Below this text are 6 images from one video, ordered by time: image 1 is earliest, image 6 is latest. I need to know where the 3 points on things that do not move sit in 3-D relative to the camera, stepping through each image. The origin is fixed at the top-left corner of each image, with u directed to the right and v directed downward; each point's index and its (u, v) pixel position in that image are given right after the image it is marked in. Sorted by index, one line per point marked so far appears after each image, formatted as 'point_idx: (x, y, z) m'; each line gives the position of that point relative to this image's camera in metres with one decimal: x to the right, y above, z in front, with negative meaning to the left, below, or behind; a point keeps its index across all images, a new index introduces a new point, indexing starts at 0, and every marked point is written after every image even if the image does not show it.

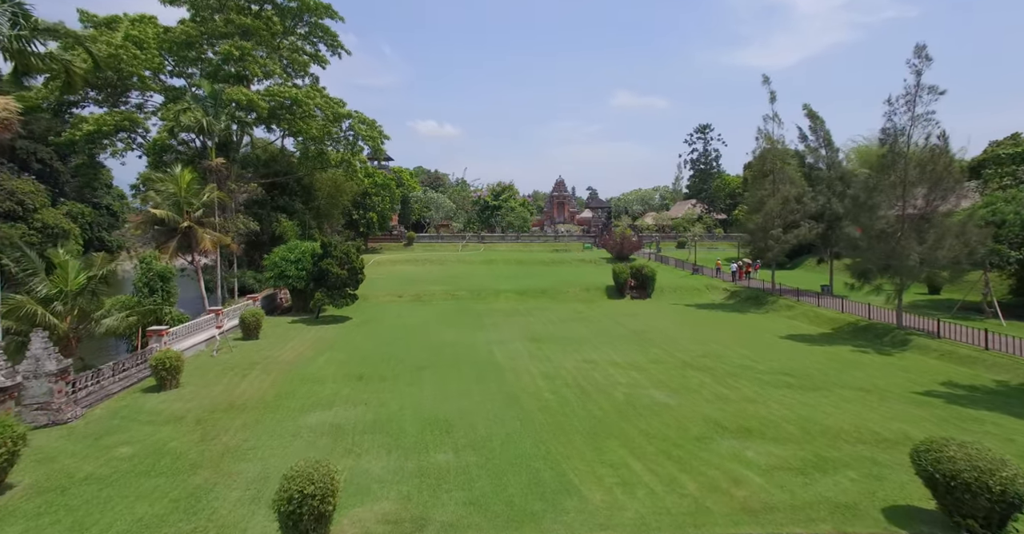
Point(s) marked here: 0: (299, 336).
0: (-7.0, -2.3, +16.9) m
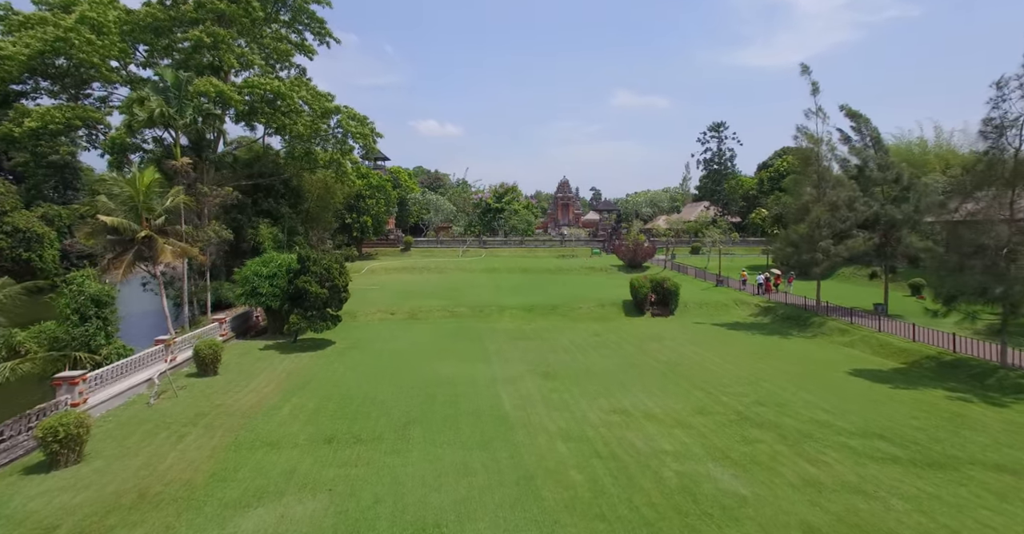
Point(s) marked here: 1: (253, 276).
0: (-6.8, -2.8, +14.2) m
1: (-8.8, -0.3, +17.6) m
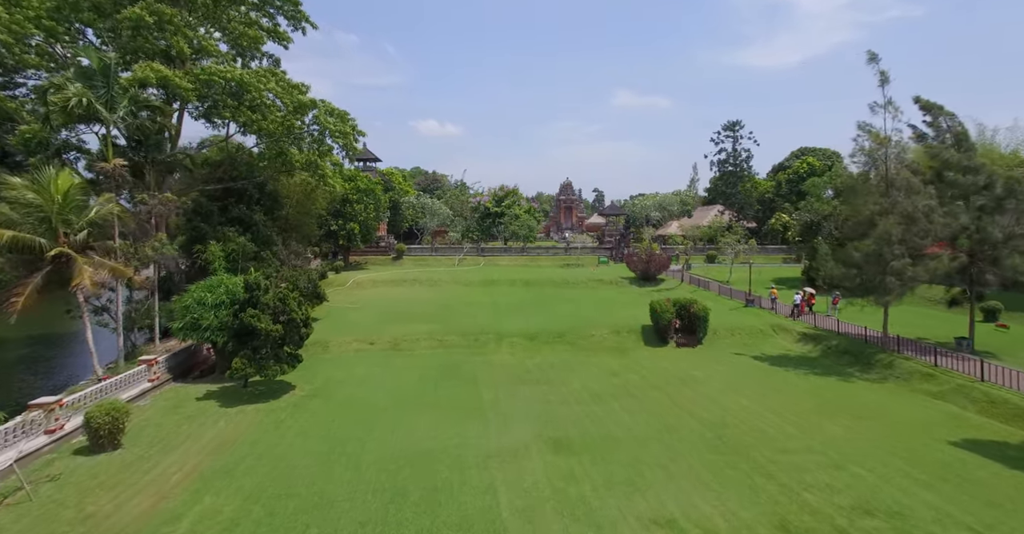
0: (-6.8, -3.5, +10.9) m
1: (-8.8, -1.0, +14.3) m
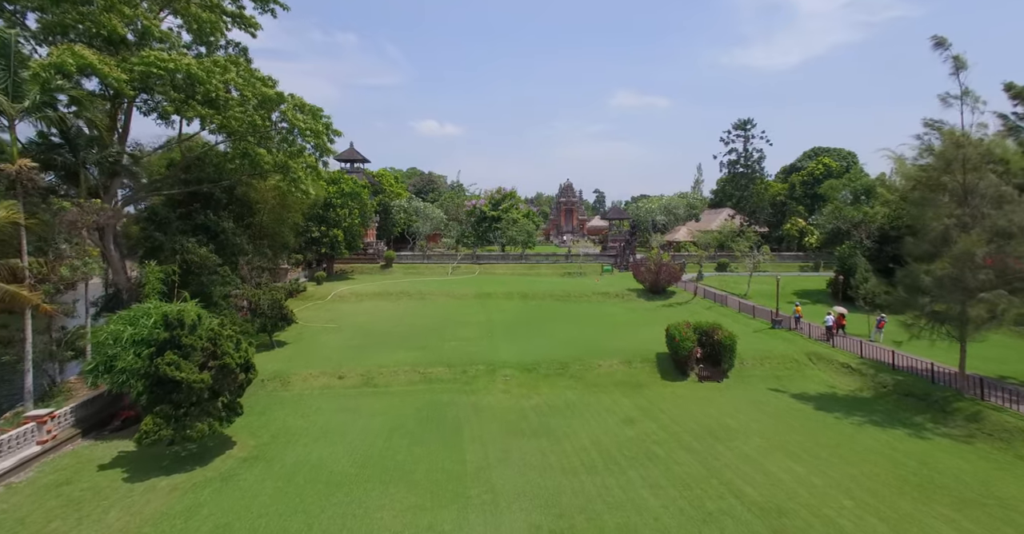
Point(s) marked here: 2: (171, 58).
0: (-6.9, -4.2, +8.1) m
1: (-9.0, -1.7, +11.4) m
2: (-11.4, +7.1, +17.4) m
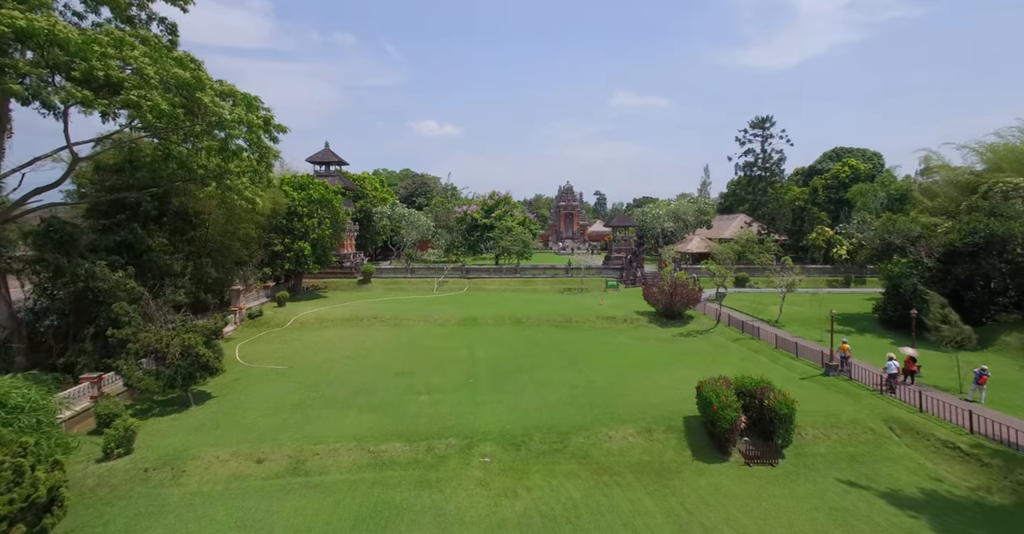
0: (-7.4, -5.2, +3.8) m
1: (-9.4, -2.7, +7.2) m
2: (-11.8, +6.1, +13.1) m
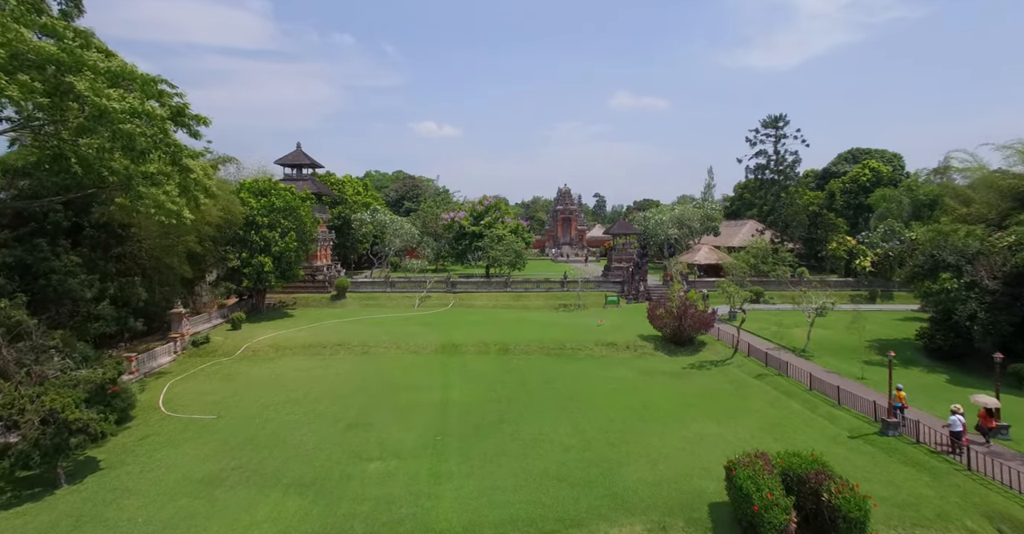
0: (-8.0, -5.9, +0.4) m
1: (-10.1, -3.4, +3.8) m
2: (-12.5, +5.3, +9.7) m
